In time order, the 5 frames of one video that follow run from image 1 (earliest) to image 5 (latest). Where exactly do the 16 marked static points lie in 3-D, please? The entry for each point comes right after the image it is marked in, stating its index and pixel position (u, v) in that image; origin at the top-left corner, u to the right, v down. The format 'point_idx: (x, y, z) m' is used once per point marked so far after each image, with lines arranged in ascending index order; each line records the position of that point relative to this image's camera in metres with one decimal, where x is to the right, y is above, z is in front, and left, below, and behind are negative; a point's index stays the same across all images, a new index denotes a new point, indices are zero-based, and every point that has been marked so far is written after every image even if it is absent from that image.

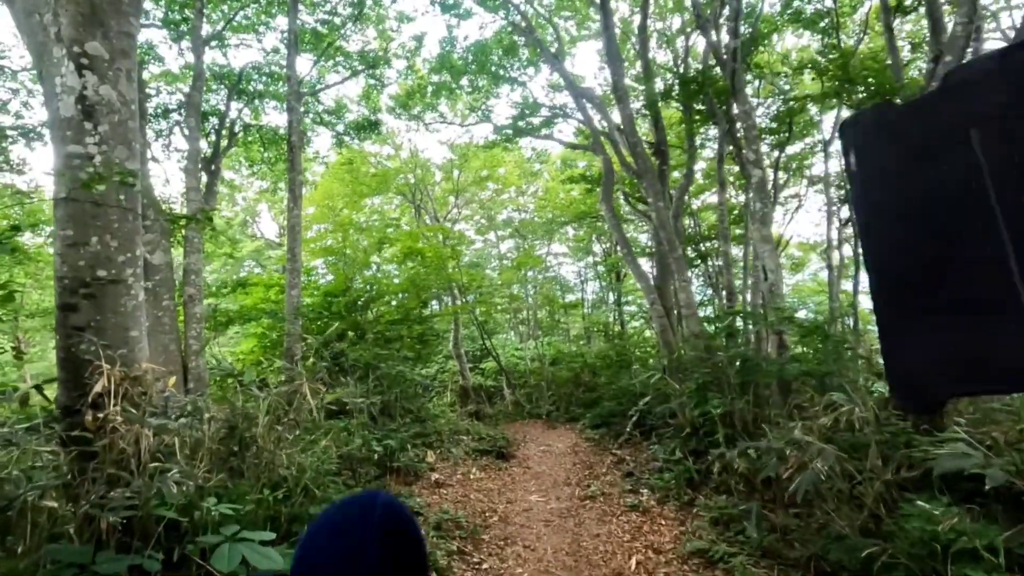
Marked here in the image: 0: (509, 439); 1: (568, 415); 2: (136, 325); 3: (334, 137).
0: (-0.1, -2.5, +8.8) m
1: (+1.4, -3.2, +13.0) m
2: (-2.5, -0.2, +3.6) m
3: (-4.5, +3.8, +13.8) m
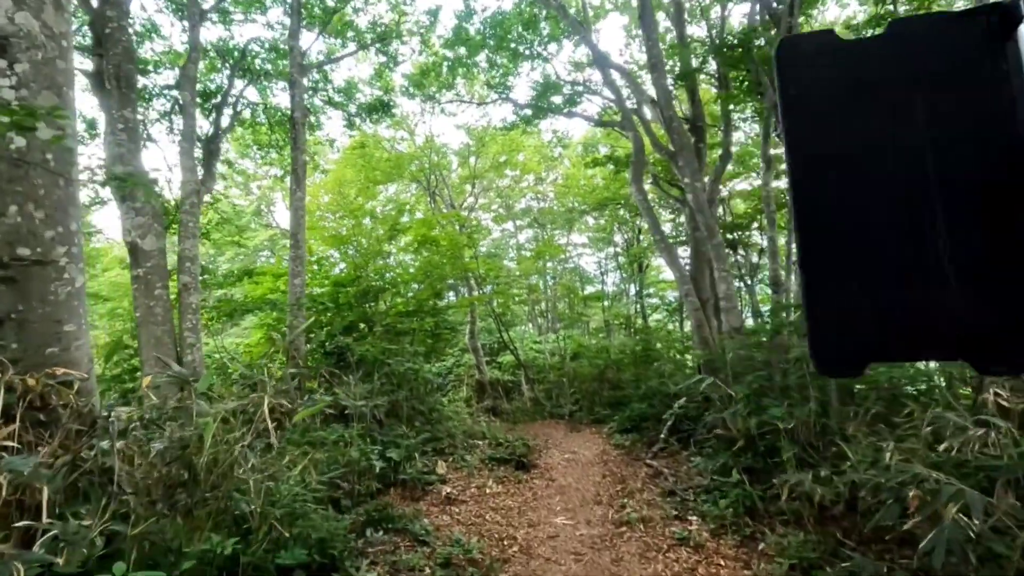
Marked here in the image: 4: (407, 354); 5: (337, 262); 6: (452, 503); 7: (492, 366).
0: (+0.2, -2.4, +8.1) m
1: (+1.9, -3.0, +12.2) m
2: (-2.4, -0.2, +2.9) m
3: (-4.0, +4.0, +13.1) m
4: (-1.6, -1.0, +8.0) m
5: (-3.7, +0.5, +11.3) m
6: (-0.7, -2.4, +5.8) m
7: (-0.6, -2.2, +15.2) m
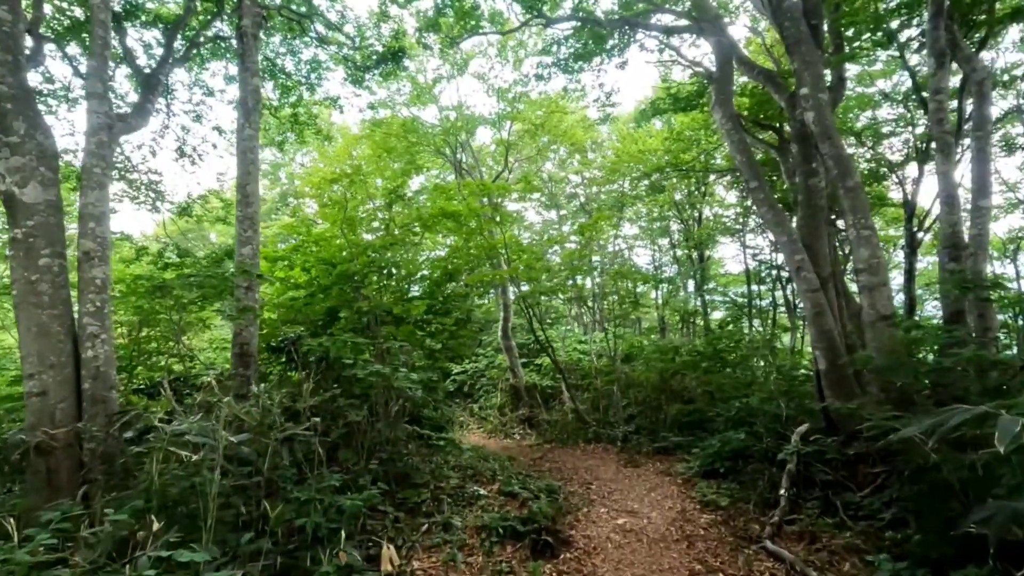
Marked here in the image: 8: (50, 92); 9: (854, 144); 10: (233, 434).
0: (+0.5, -2.1, +5.6) m
1: (+2.5, -2.7, +9.6) m
2: (-2.5, +0.2, +0.7) m
3: (-3.2, +4.3, +11.0) m
4: (-1.3, -0.7, +5.7) m
5: (-3.1, +0.8, +9.2) m
6: (-0.6, -2.1, +3.4) m
7: (+0.3, -1.9, +12.7) m
8: (-6.9, +2.9, +8.0) m
9: (+7.6, +3.2, +12.0) m
10: (-2.3, -1.2, +4.4) m
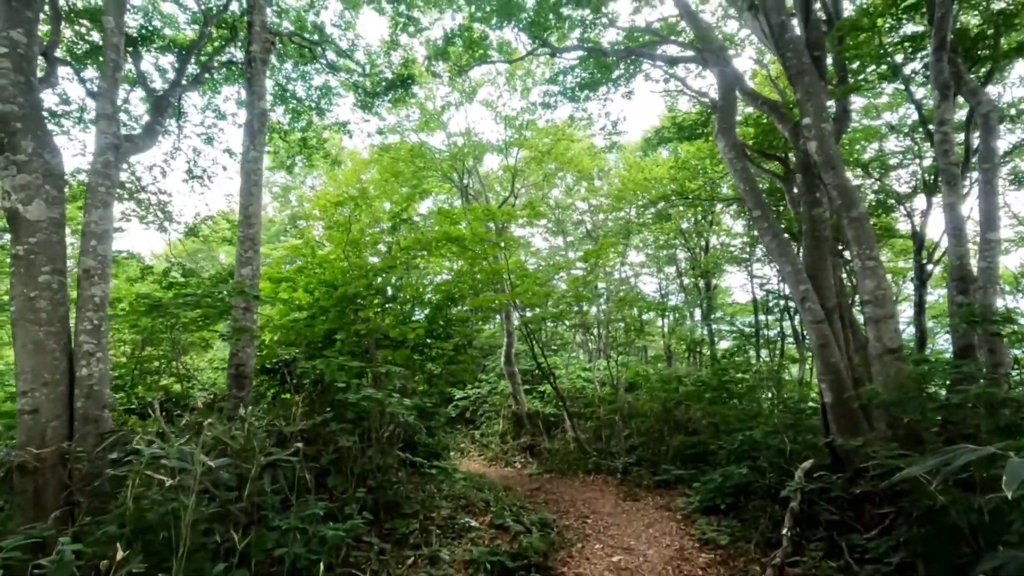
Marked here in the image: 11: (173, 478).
0: (+0.5, -2.3, +5.4) m
1: (+2.5, -3.2, +9.3) m
2: (-2.6, +0.2, +0.7) m
3: (-3.1, +3.8, +11.2) m
4: (-1.3, -0.9, +5.6) m
5: (-3.1, +0.4, +9.2) m
6: (-0.6, -2.2, +3.3) m
7: (+0.4, -2.5, +12.6) m
8: (-6.8, +2.7, +8.1) m
9: (+7.8, +2.5, +12.0) m
10: (-2.4, -1.3, +4.3) m
11: (-2.6, -1.4, +4.1) m
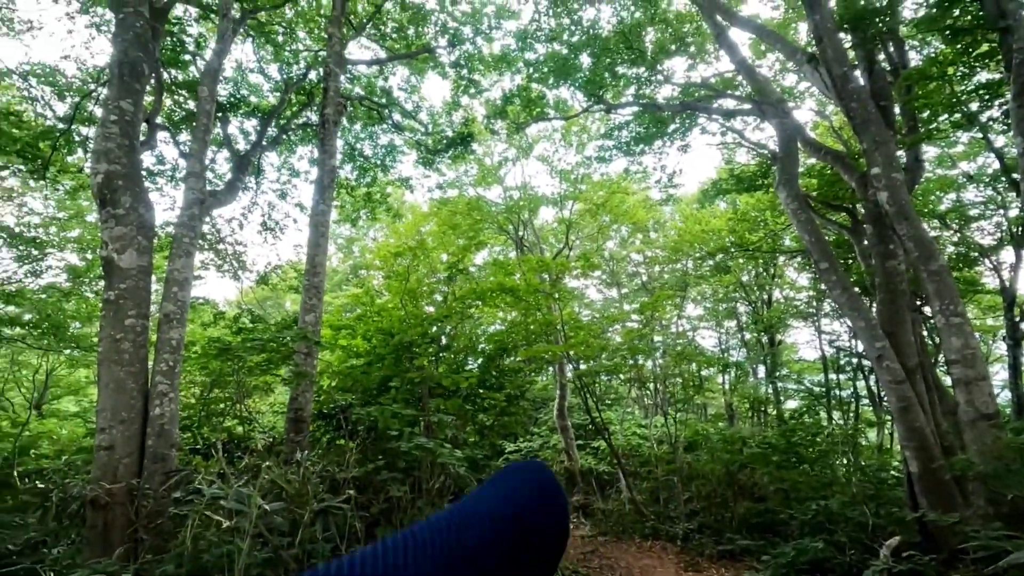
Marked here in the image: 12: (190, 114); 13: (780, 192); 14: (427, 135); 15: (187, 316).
0: (+1.0, -2.8, +5.1) m
1: (+3.4, -4.1, +8.7) m
2: (-2.5, +0.2, +0.9) m
3: (-1.9, +2.8, +11.7) m
4: (-0.8, -1.4, +5.6) m
5: (-2.1, -0.4, +9.5) m
6: (-0.3, -2.5, +3.1) m
7: (+1.6, -3.7, +12.2) m
8: (-5.9, +1.9, +9.0) m
9: (+9.0, +1.3, +11.3) m
10: (-1.9, -1.7, +4.3) m
11: (-2.2, -1.8, +4.1) m
12: (-5.0, +2.7, +8.4) m
13: (+3.6, +1.3, +7.1) m
14: (-1.9, +3.3, +11.6) m
15: (-3.6, -0.3, +6.0) m
